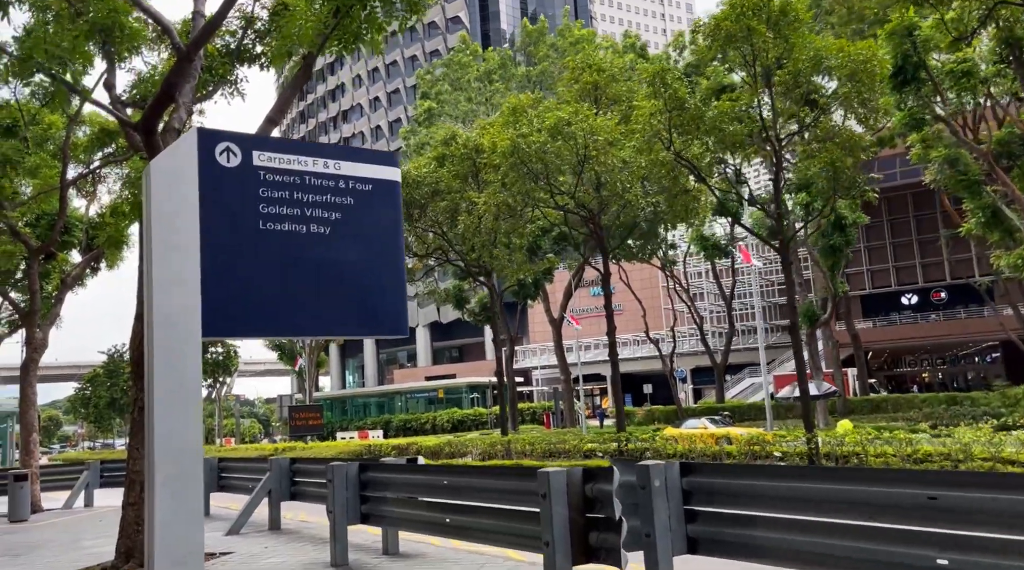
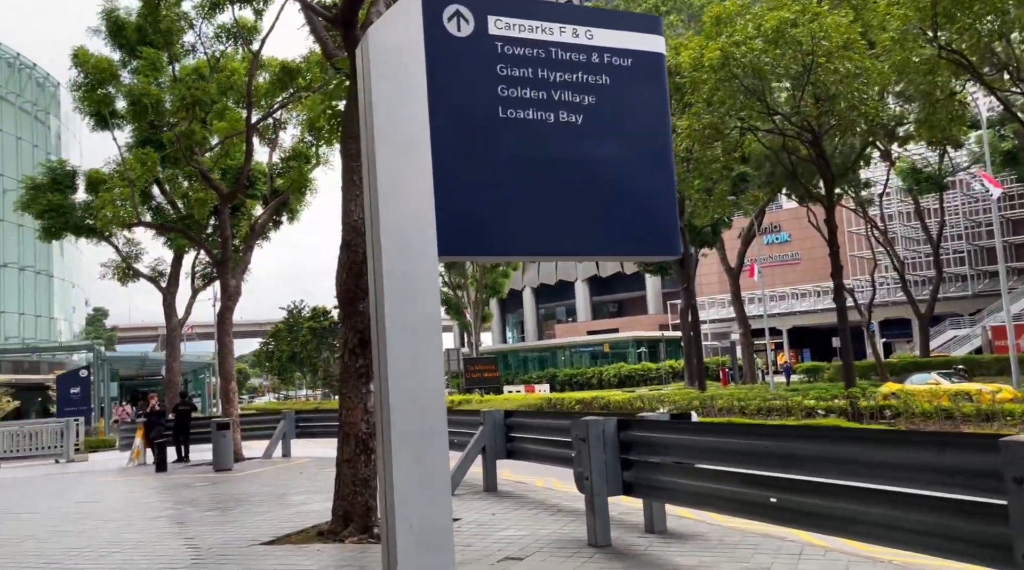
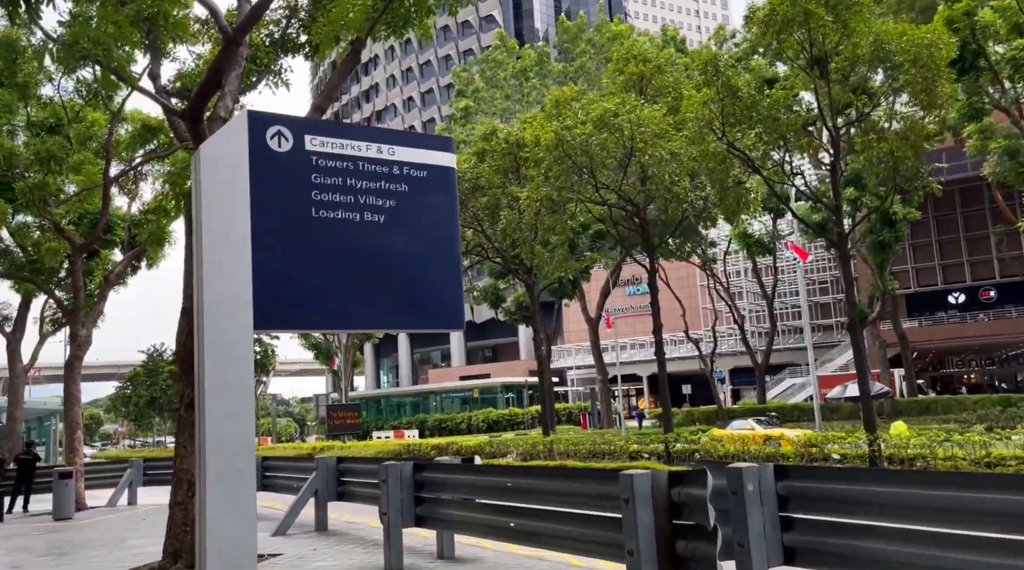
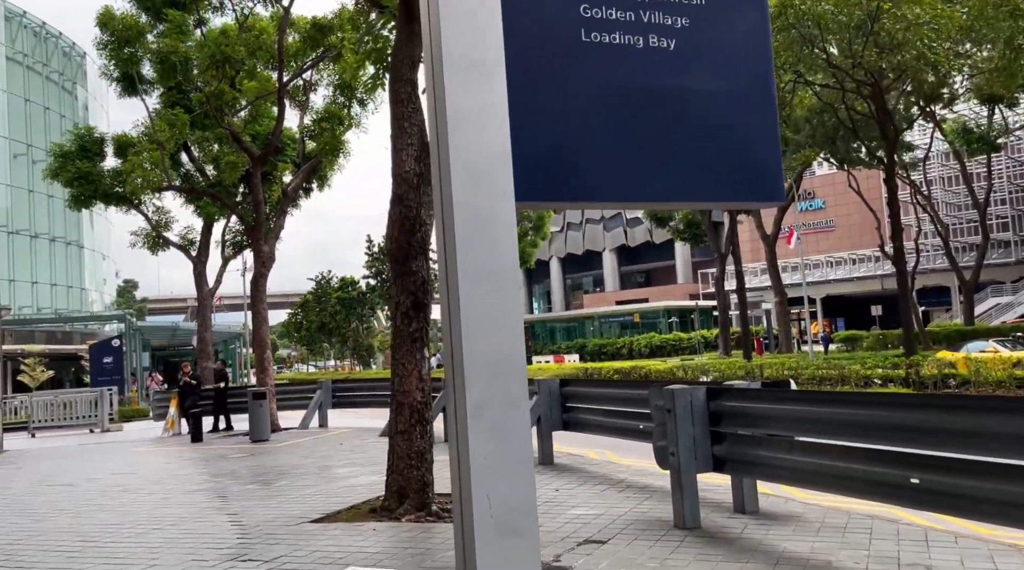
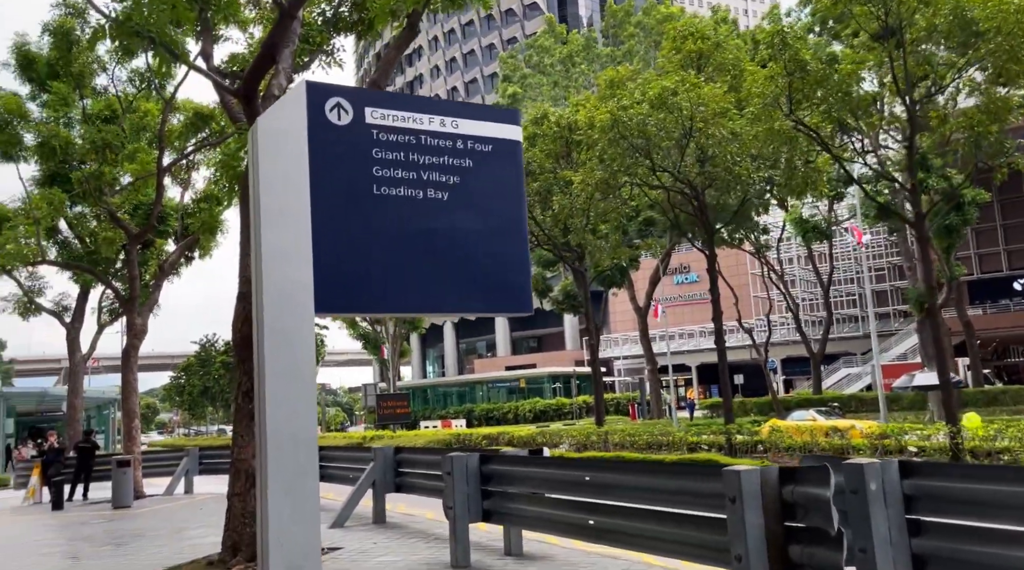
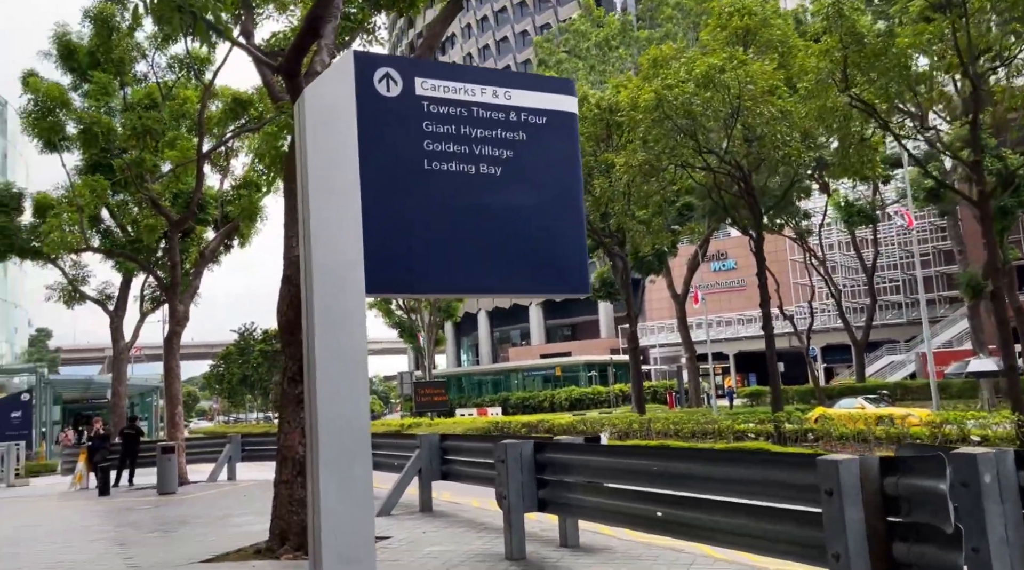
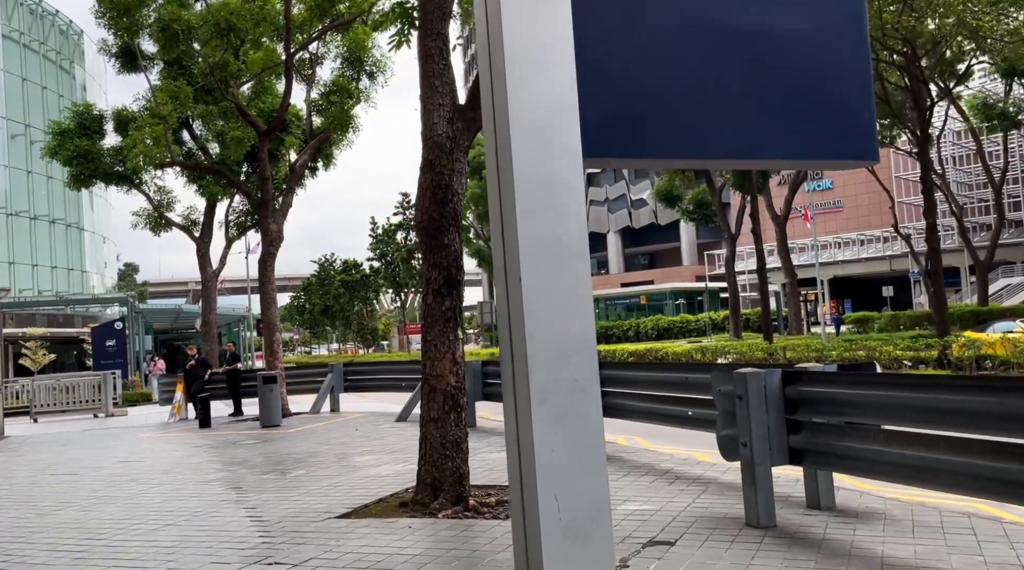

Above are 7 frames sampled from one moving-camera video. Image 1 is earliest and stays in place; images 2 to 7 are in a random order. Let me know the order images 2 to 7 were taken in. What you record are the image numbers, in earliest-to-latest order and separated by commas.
3, 5, 6, 2, 4, 7
